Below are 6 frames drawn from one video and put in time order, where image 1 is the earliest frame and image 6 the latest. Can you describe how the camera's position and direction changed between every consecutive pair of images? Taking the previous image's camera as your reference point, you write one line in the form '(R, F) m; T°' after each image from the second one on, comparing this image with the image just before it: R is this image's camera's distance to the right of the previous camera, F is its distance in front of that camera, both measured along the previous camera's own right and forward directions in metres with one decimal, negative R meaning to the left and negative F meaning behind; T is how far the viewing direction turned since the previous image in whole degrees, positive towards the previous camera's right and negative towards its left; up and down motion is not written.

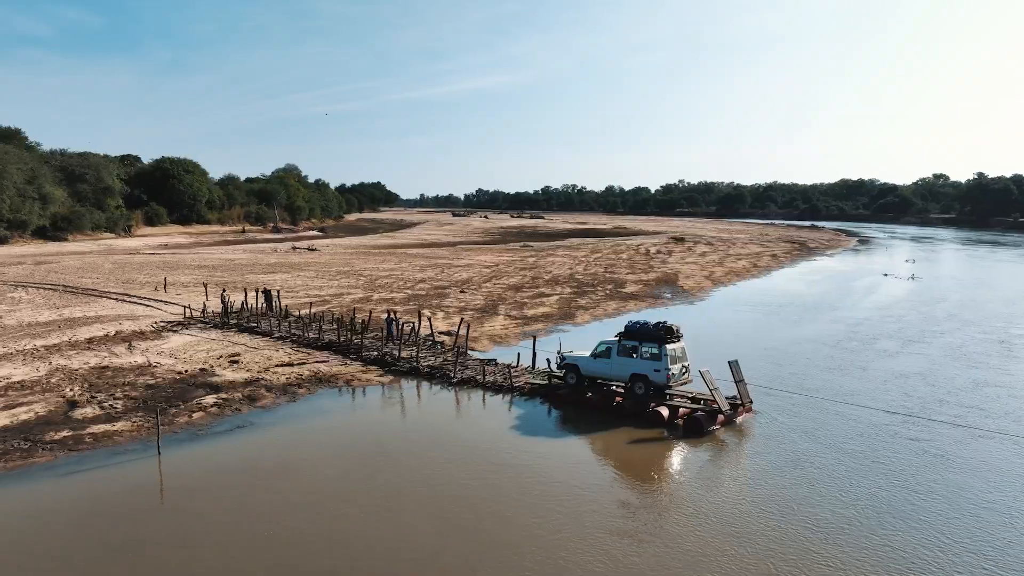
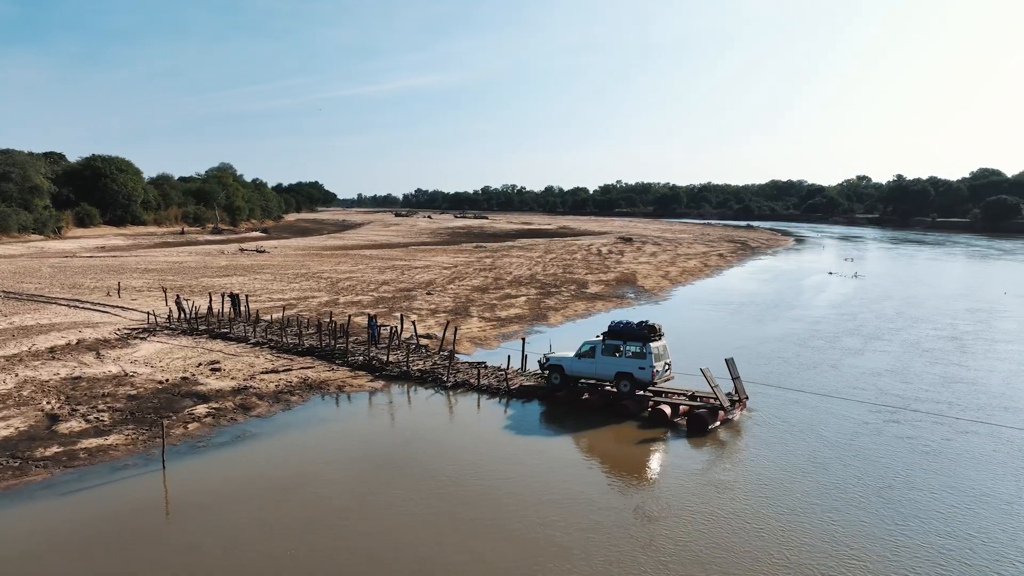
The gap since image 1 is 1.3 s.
(-1.3, 0.0) m; +4°
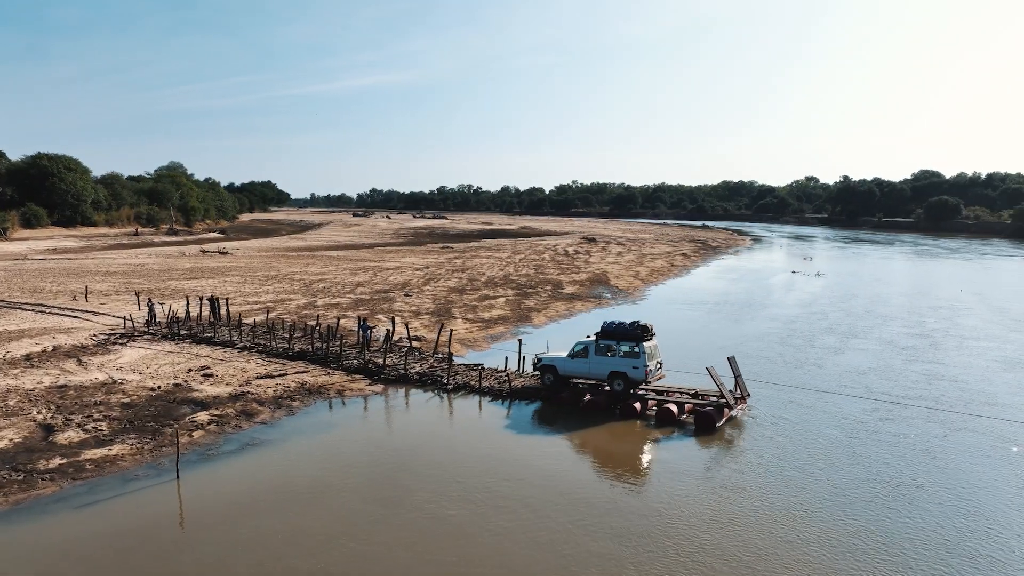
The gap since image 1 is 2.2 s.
(-1.1, 0.0) m; +3°
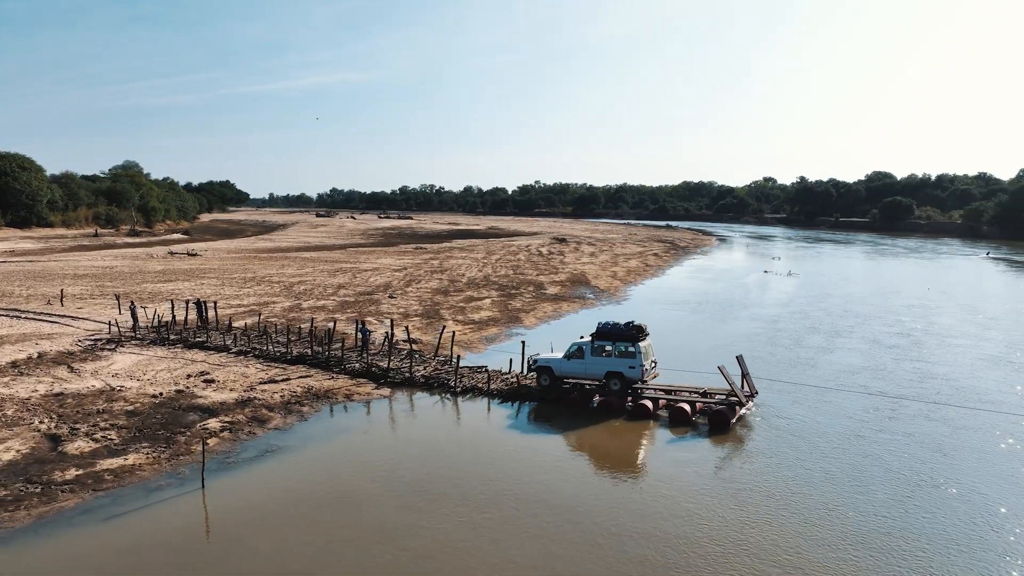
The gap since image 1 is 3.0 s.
(-1.1, 0.0) m; +3°
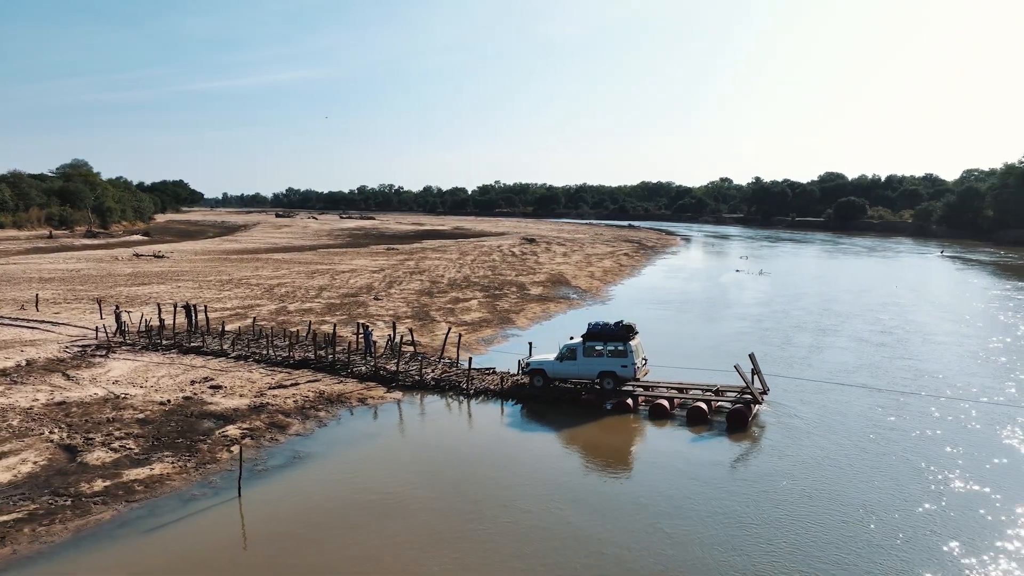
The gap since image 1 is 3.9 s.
(-1.3, 0.0) m; +3°
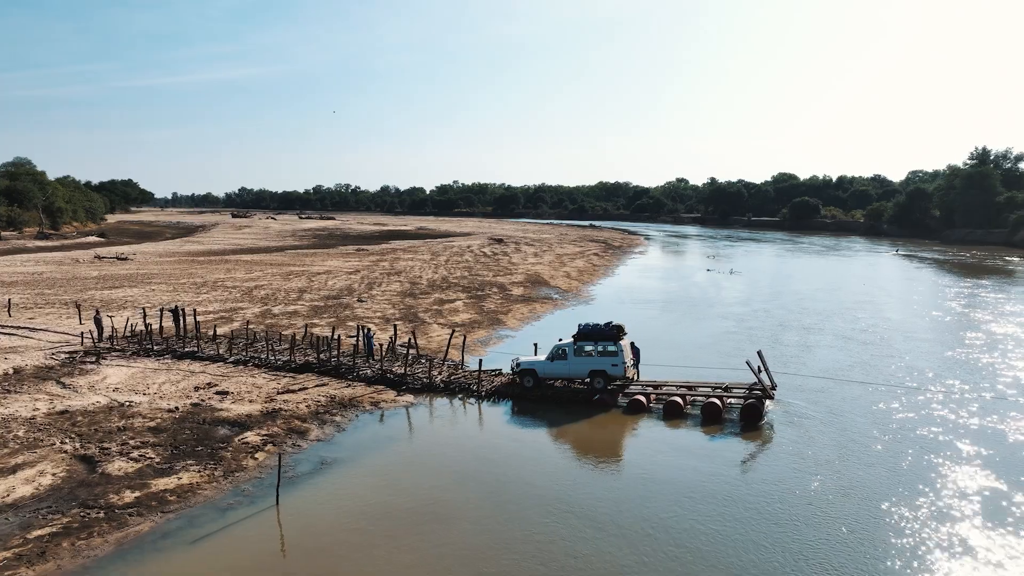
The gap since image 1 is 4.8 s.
(-1.3, 0.0) m; +3°
